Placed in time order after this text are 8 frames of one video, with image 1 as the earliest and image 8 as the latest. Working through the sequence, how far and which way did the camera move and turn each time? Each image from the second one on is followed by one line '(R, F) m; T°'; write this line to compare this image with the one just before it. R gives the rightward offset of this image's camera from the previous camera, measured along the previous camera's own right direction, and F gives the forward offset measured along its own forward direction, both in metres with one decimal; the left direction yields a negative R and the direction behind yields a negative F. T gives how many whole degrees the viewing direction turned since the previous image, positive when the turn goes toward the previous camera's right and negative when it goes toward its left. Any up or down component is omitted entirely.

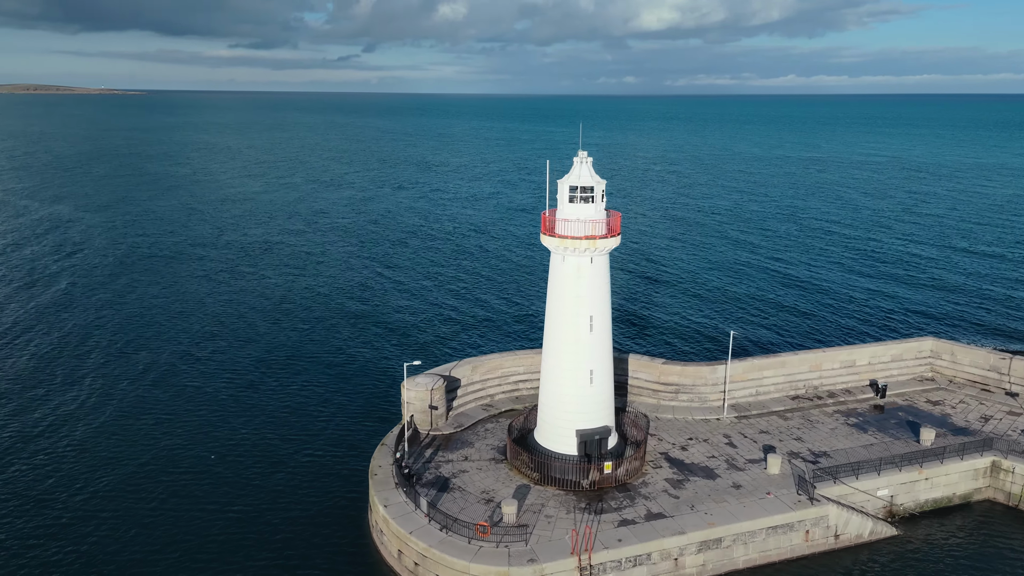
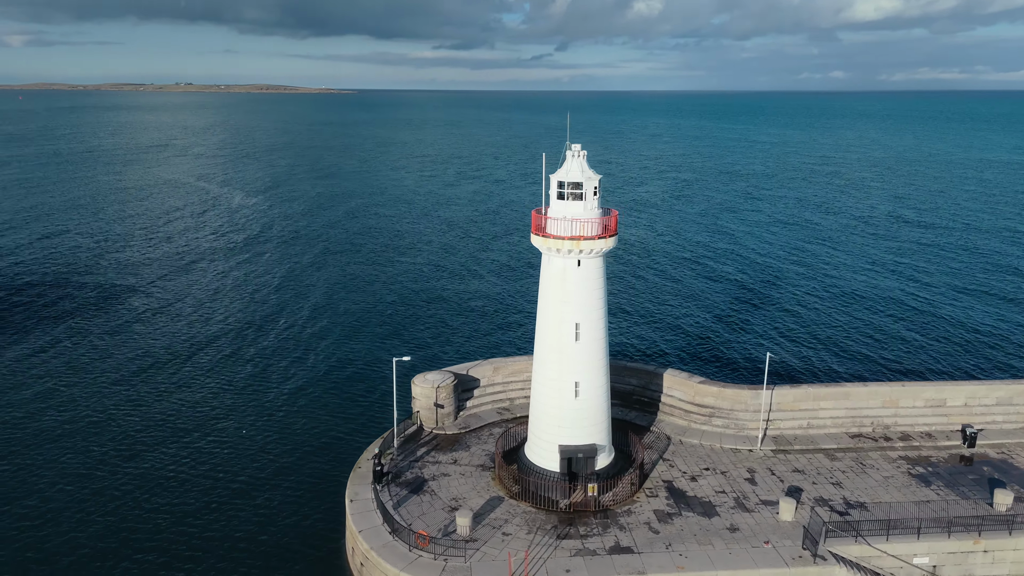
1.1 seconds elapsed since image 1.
(+5.8, +2.1) m; -14°
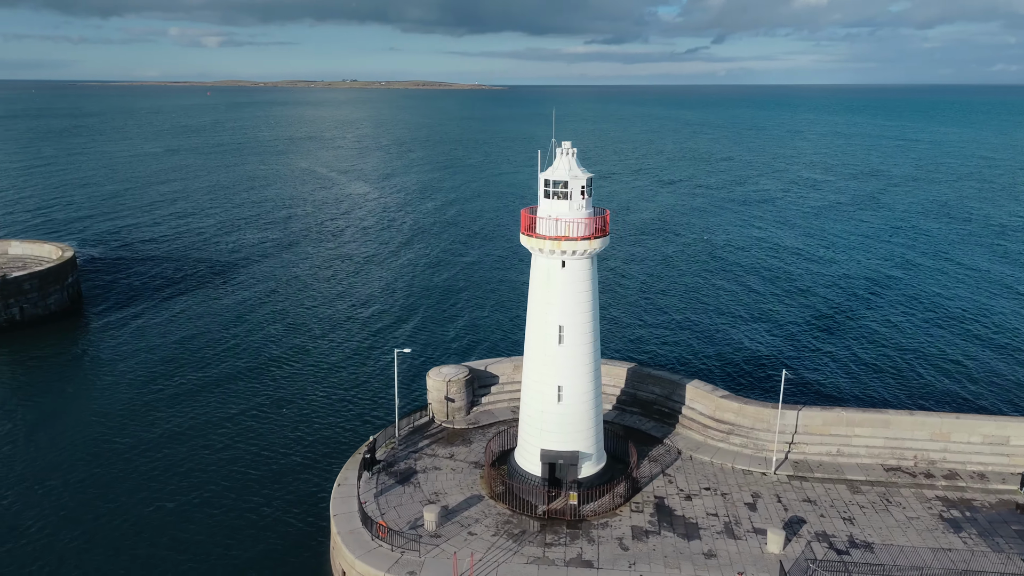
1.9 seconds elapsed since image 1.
(+4.5, +0.7) m; -11°
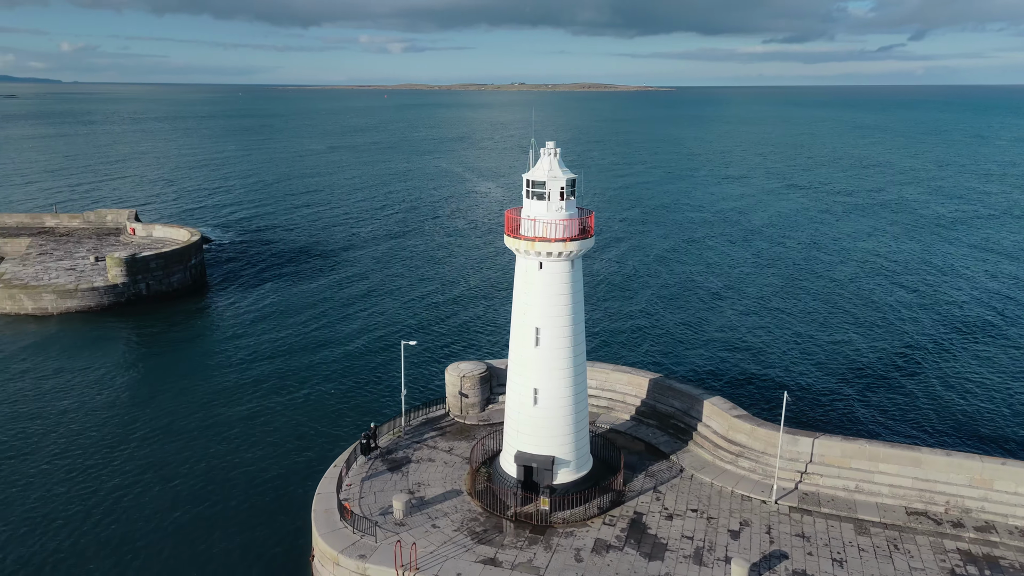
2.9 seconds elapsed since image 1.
(+5.1, +0.5) m; -12°
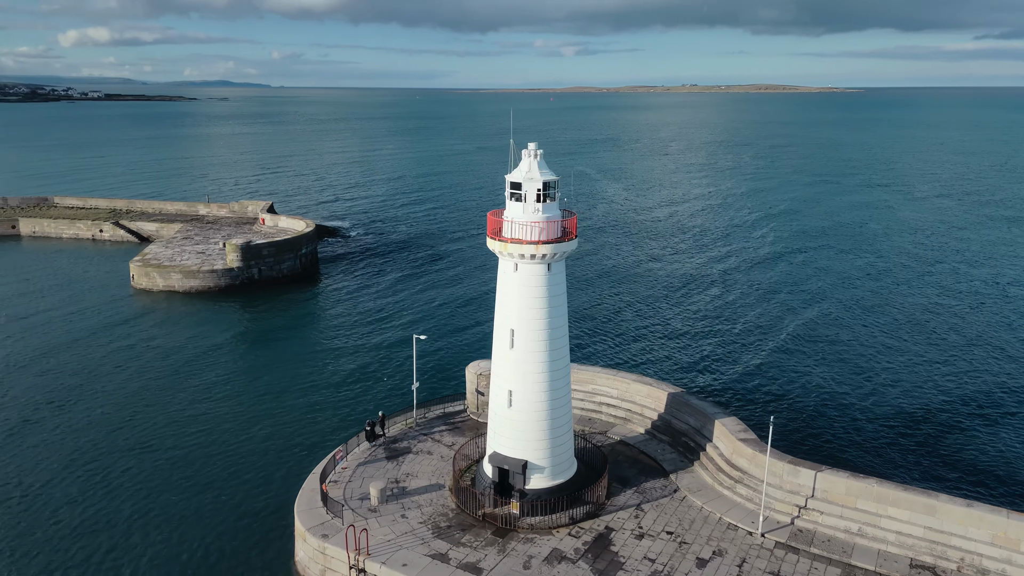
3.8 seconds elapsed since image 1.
(+5.1, +0.6) m; -12°
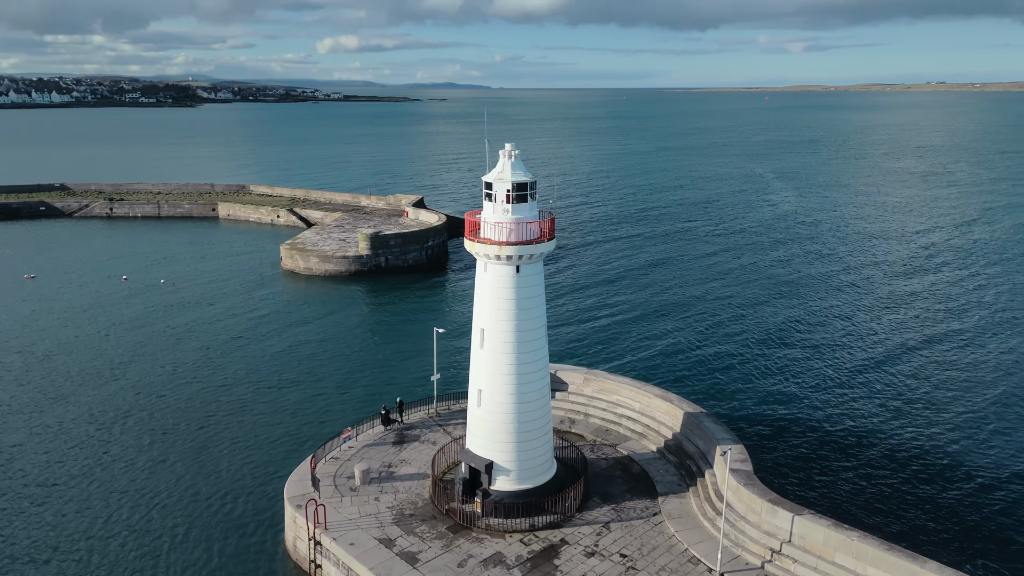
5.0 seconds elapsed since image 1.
(+6.3, +0.9) m; -15°
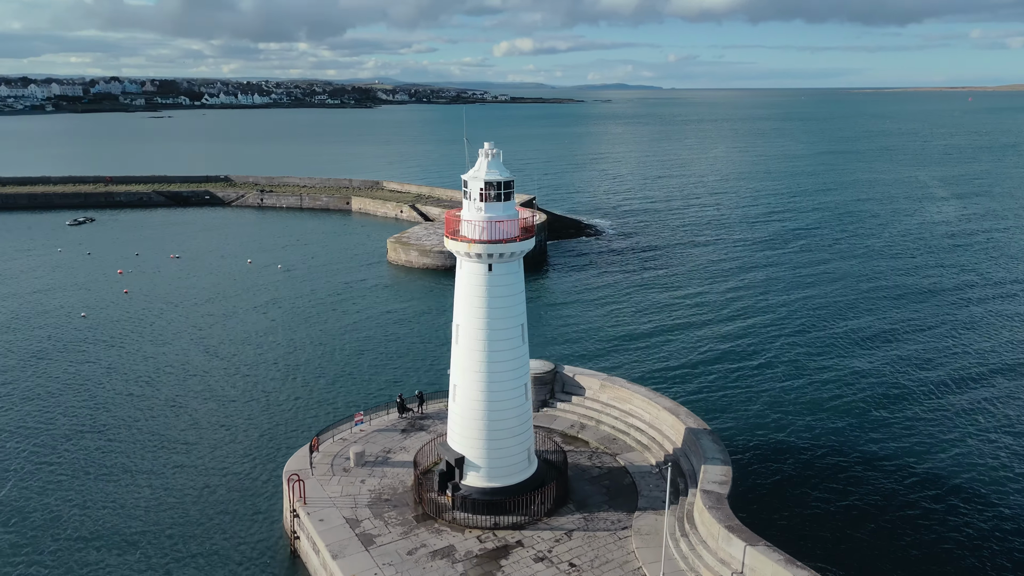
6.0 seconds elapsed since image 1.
(+5.2, +0.5) m; -12°
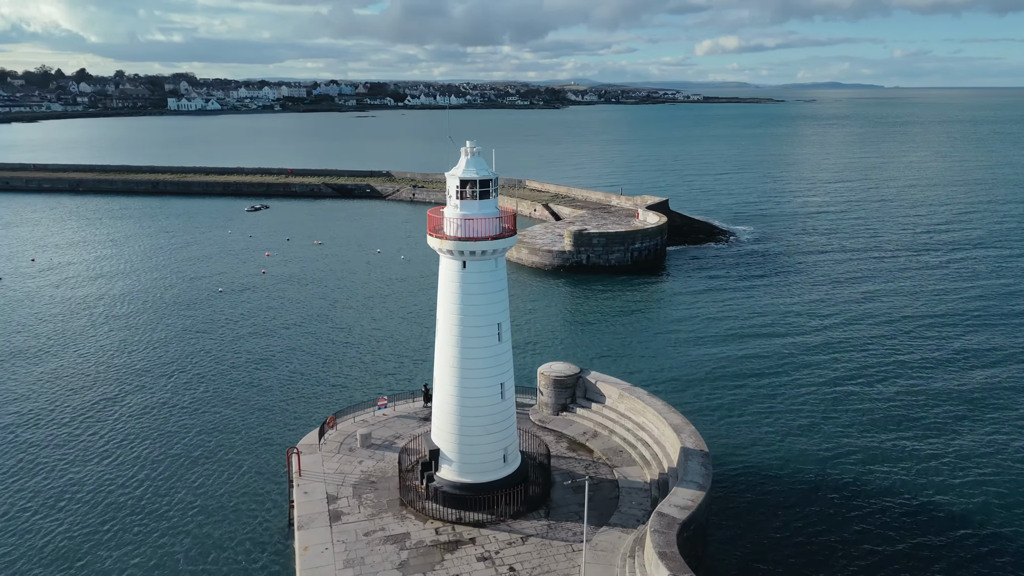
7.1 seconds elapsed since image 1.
(+5.8, +0.7) m; -14°
